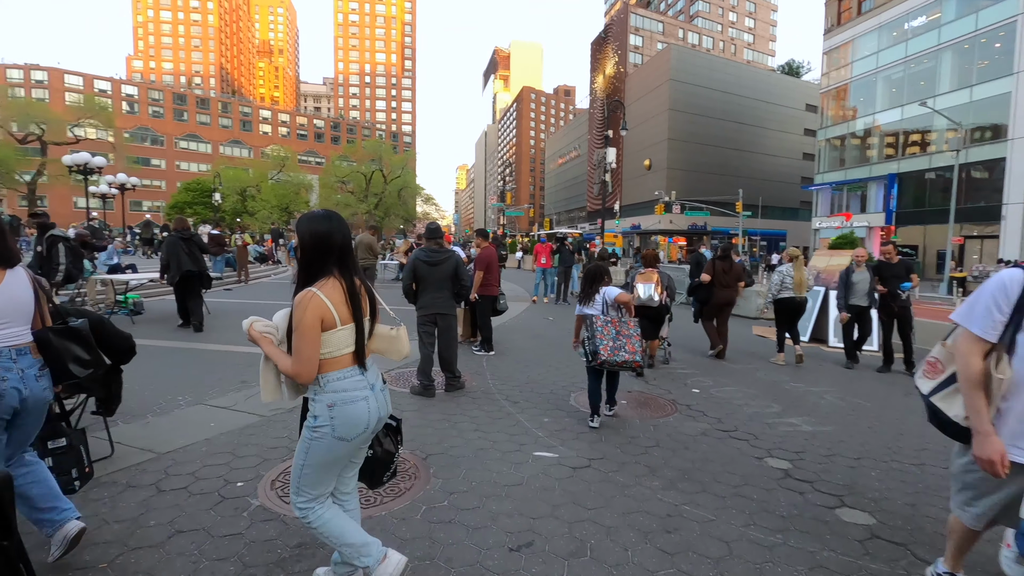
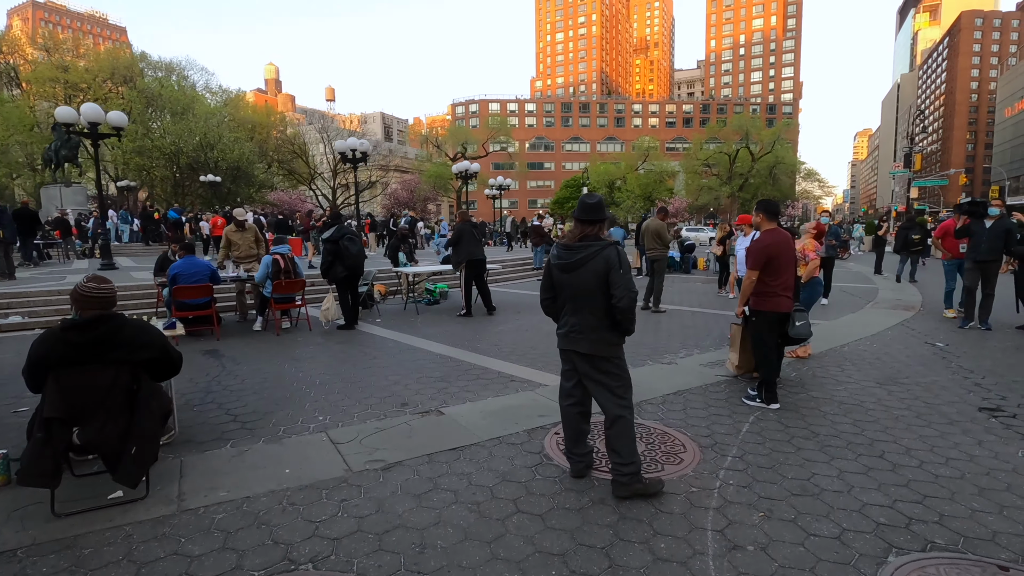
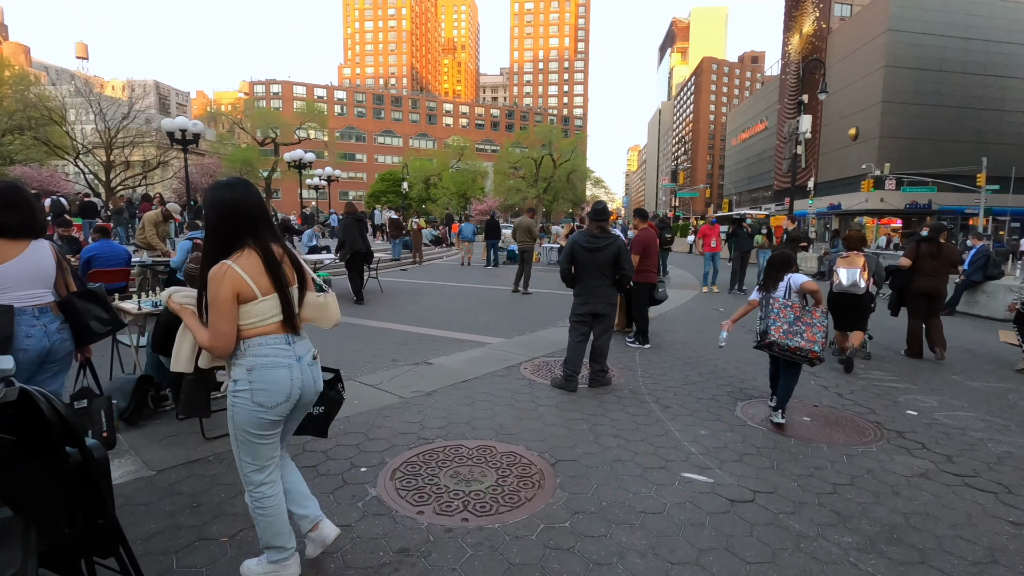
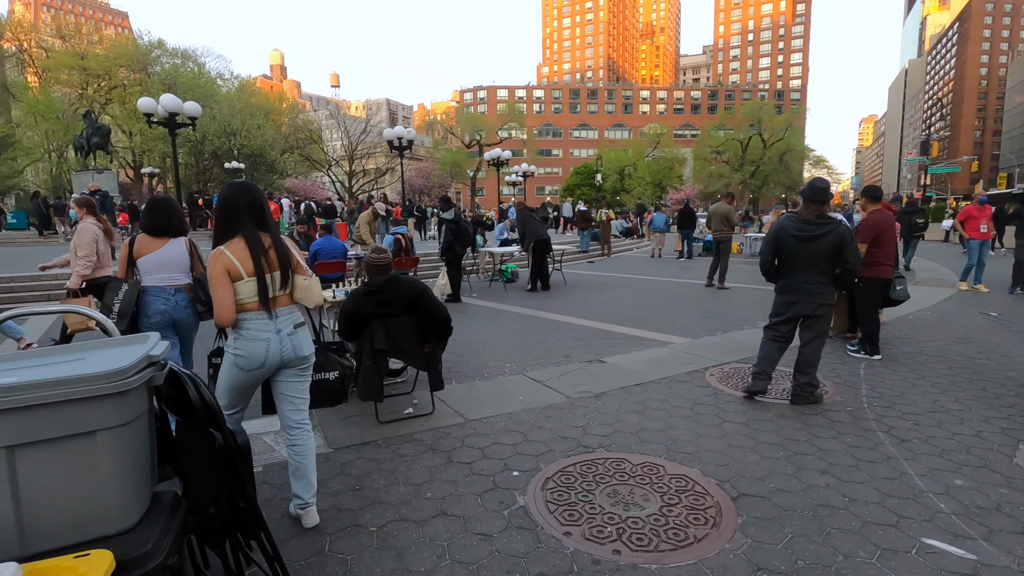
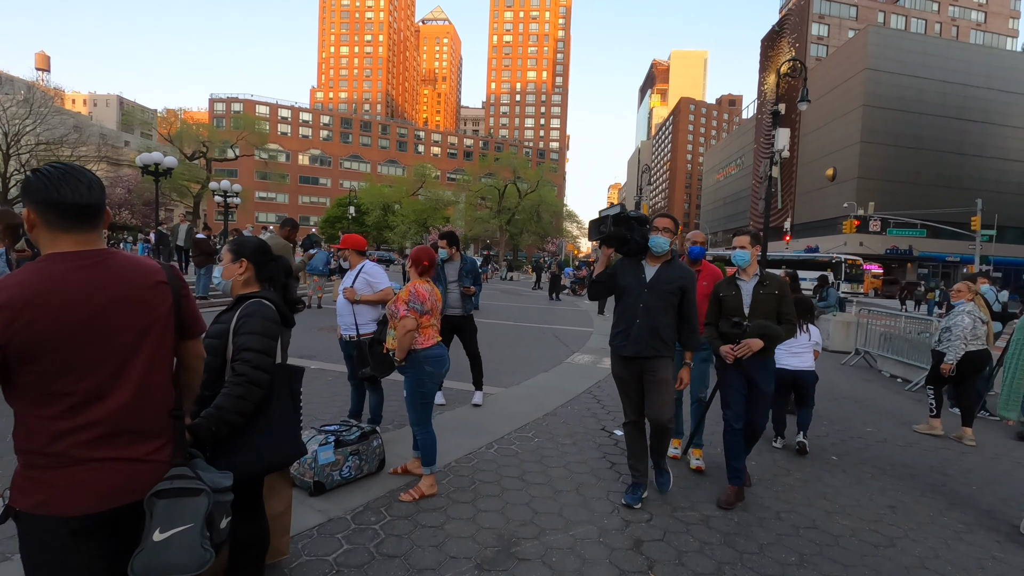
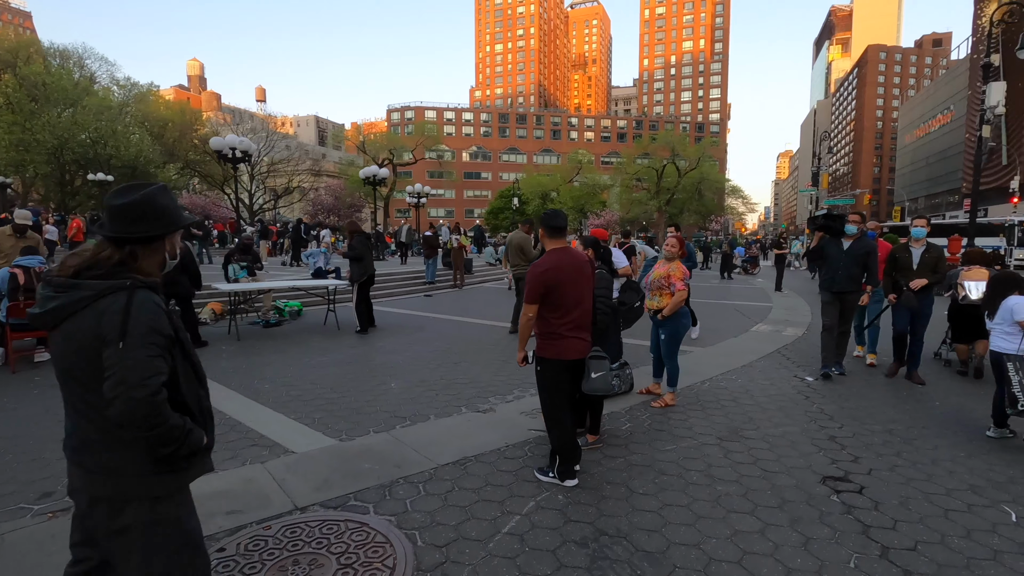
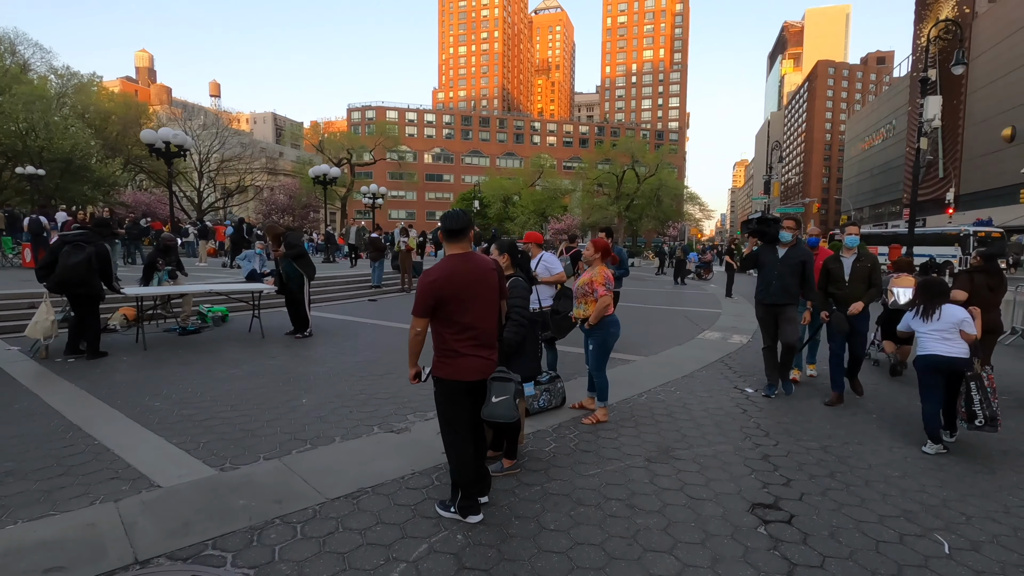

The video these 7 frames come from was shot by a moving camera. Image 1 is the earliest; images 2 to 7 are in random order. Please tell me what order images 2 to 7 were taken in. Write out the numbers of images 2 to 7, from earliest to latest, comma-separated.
3, 4, 2, 6, 7, 5
